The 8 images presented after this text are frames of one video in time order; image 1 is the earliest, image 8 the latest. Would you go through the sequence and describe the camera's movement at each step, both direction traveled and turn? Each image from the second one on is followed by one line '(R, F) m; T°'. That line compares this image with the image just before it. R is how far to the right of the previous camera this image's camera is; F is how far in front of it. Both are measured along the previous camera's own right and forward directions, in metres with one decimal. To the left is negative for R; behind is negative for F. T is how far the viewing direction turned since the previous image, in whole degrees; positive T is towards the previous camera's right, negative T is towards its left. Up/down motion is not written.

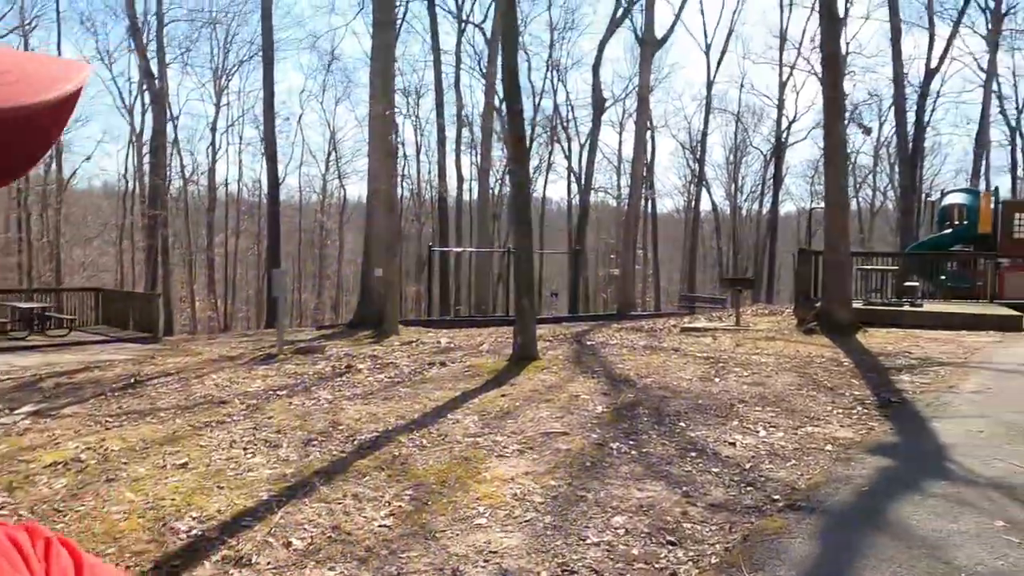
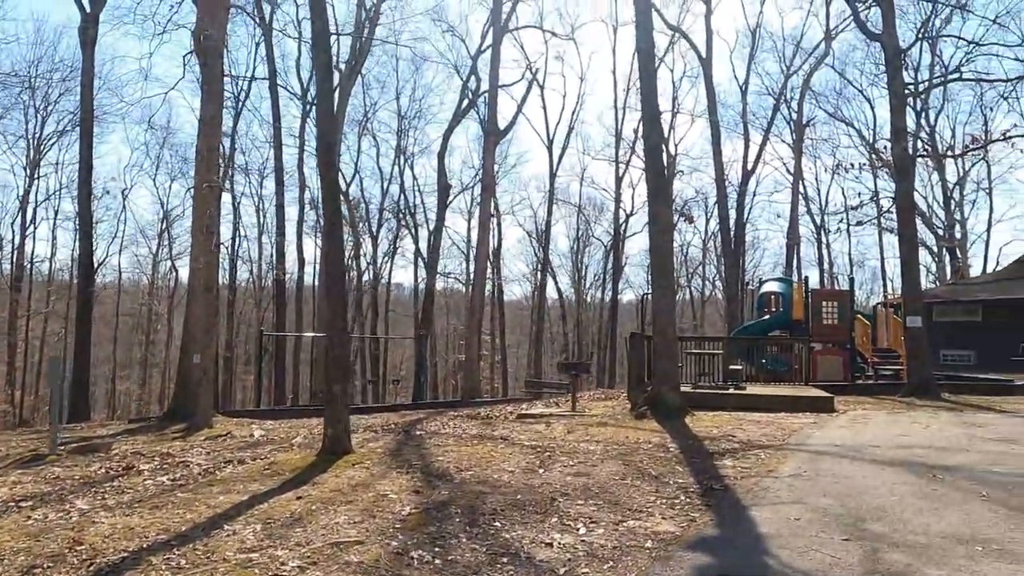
(+0.4, +0.5) m; +11°
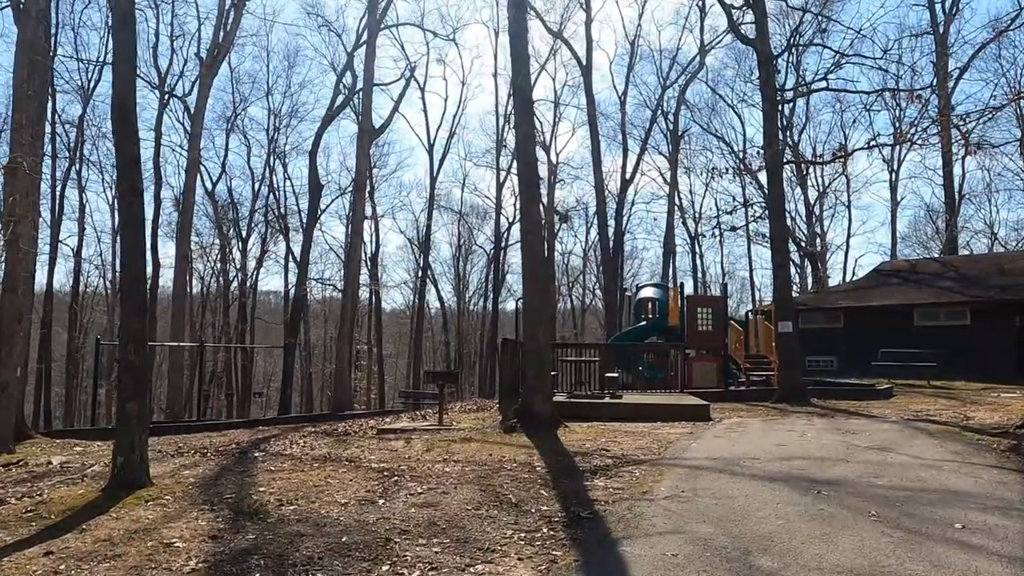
(+0.4, +1.1) m; +9°
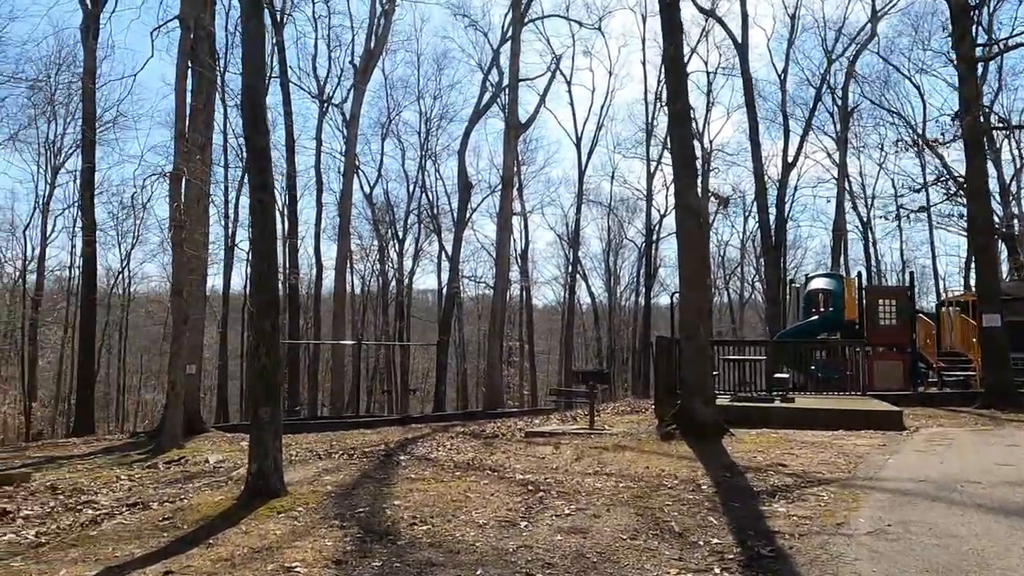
(0.0, +0.8) m; -11°
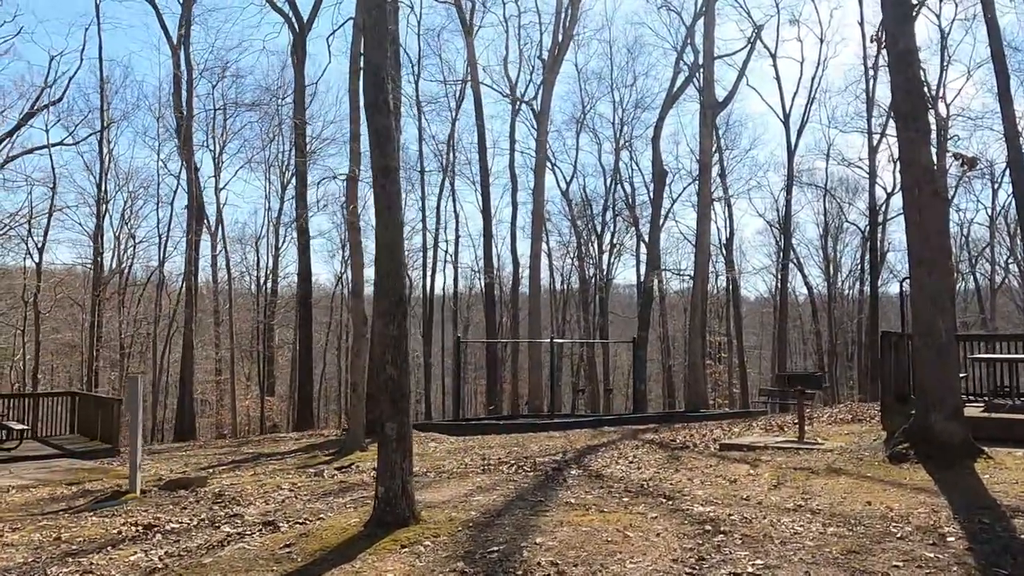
(+0.3, +1.1) m; -15°
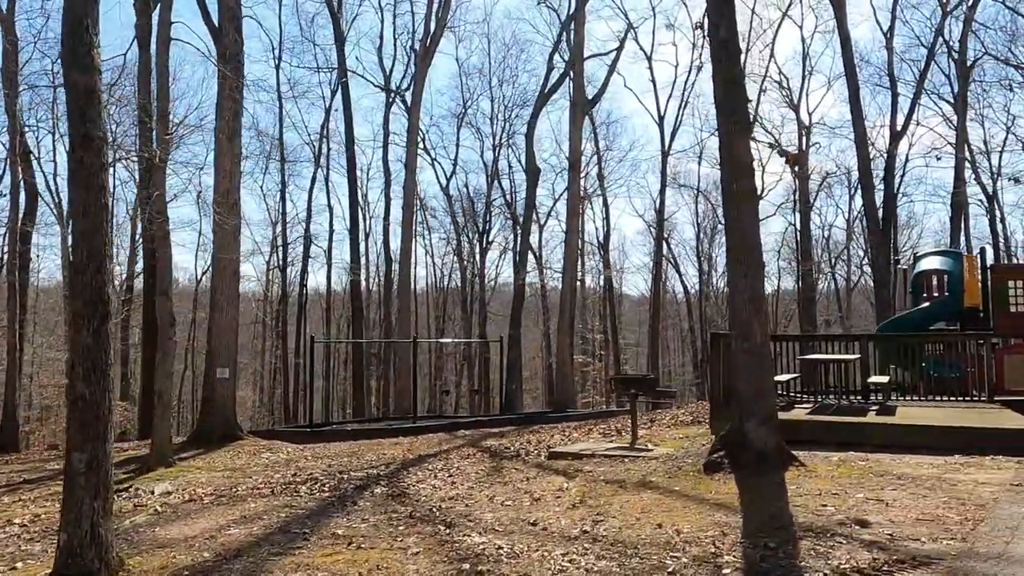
(+1.0, +0.7) m; +8°
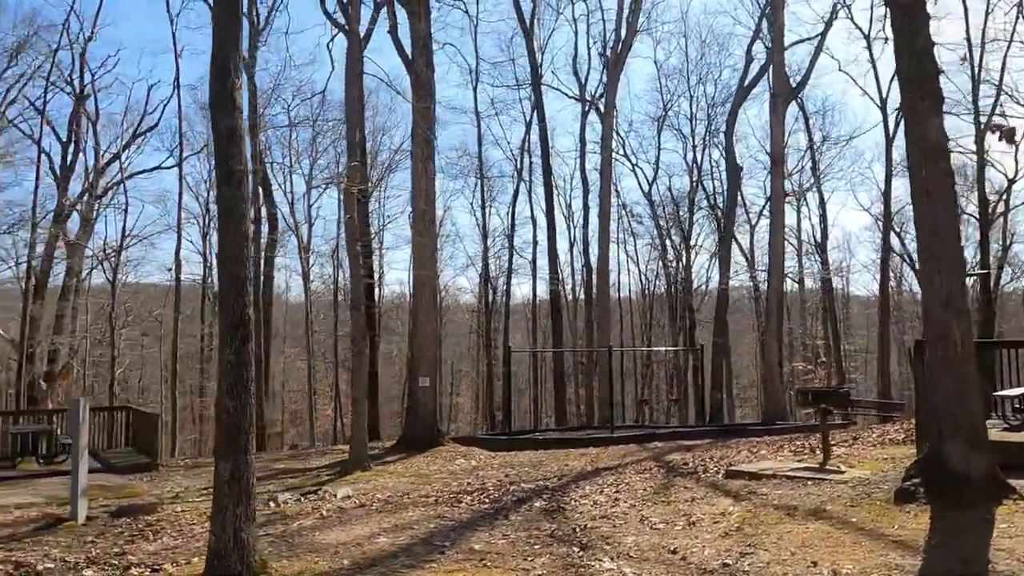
(+0.6, +0.3) m; -16°
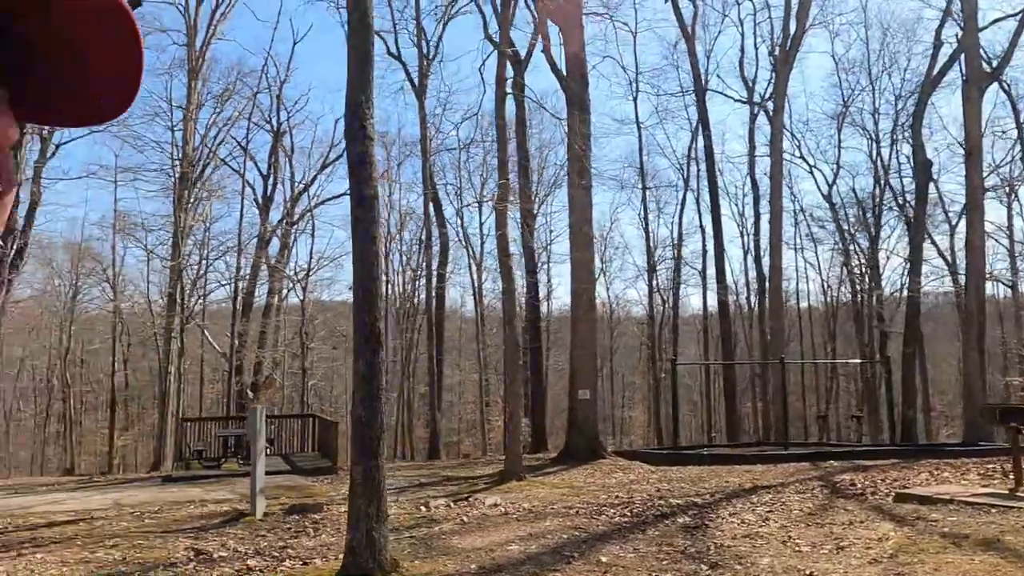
(+0.4, 0.0) m; -13°
